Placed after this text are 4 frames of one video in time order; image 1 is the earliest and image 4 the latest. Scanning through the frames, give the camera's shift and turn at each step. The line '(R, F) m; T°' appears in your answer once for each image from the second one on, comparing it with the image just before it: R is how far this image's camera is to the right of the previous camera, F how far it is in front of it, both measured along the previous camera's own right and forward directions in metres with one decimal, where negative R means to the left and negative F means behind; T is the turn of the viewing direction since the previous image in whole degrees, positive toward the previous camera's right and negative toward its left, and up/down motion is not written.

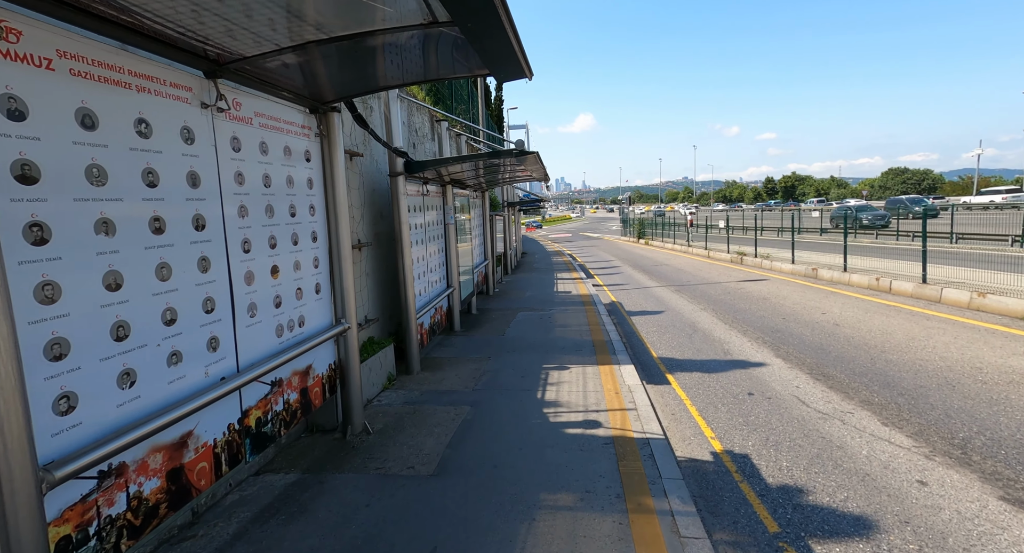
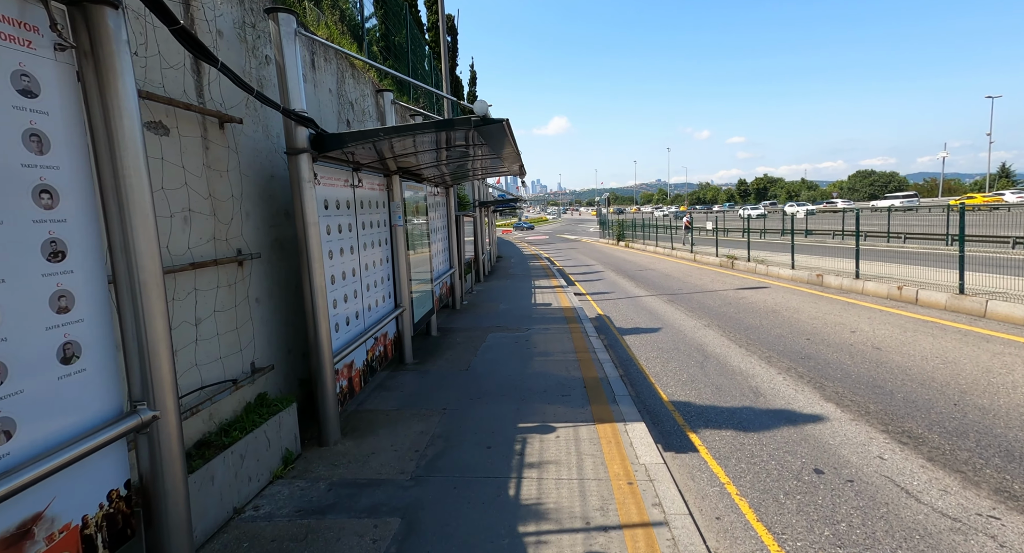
(+0.1, +2.0) m; +2°
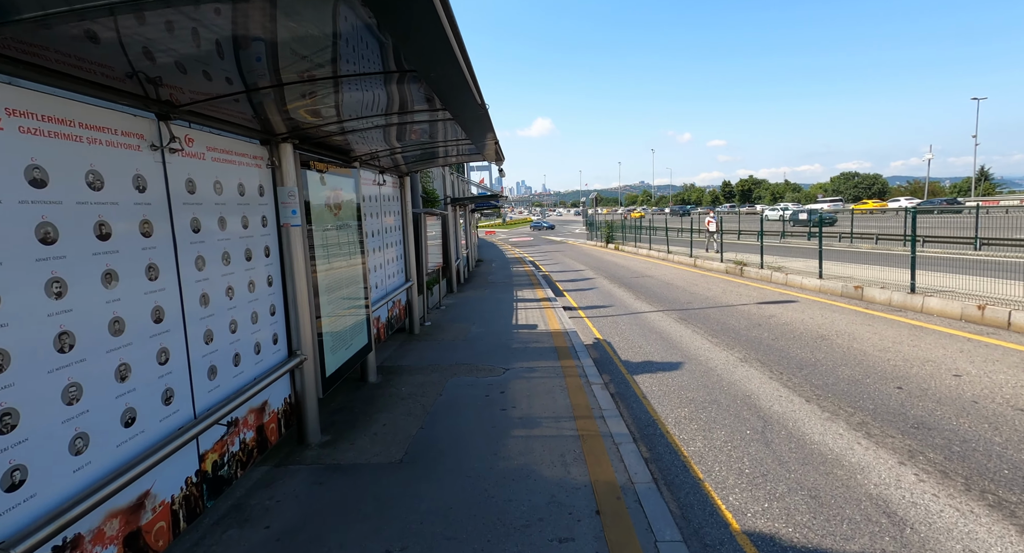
(+0.2, +2.6) m; +2°
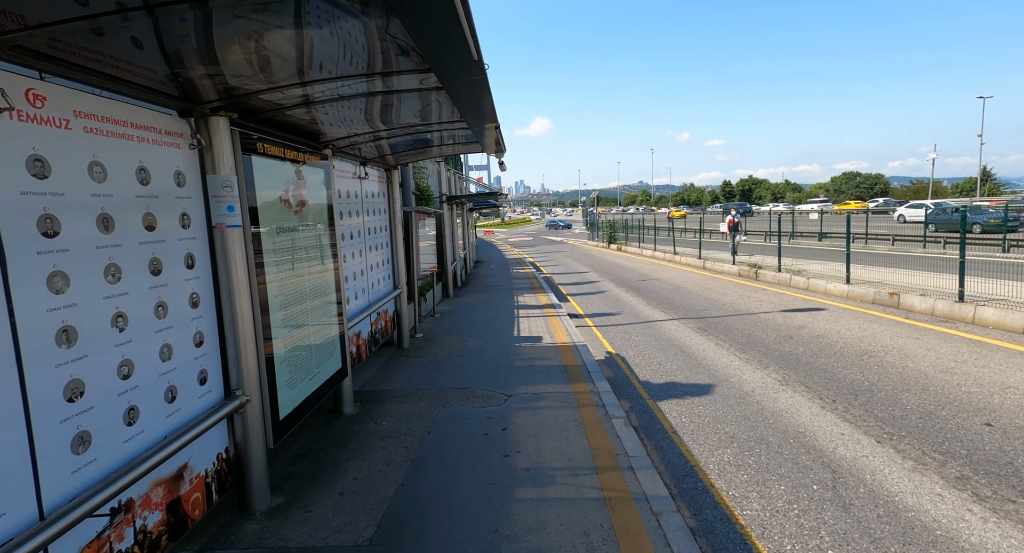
(-0.1, +1.1) m; 0°
